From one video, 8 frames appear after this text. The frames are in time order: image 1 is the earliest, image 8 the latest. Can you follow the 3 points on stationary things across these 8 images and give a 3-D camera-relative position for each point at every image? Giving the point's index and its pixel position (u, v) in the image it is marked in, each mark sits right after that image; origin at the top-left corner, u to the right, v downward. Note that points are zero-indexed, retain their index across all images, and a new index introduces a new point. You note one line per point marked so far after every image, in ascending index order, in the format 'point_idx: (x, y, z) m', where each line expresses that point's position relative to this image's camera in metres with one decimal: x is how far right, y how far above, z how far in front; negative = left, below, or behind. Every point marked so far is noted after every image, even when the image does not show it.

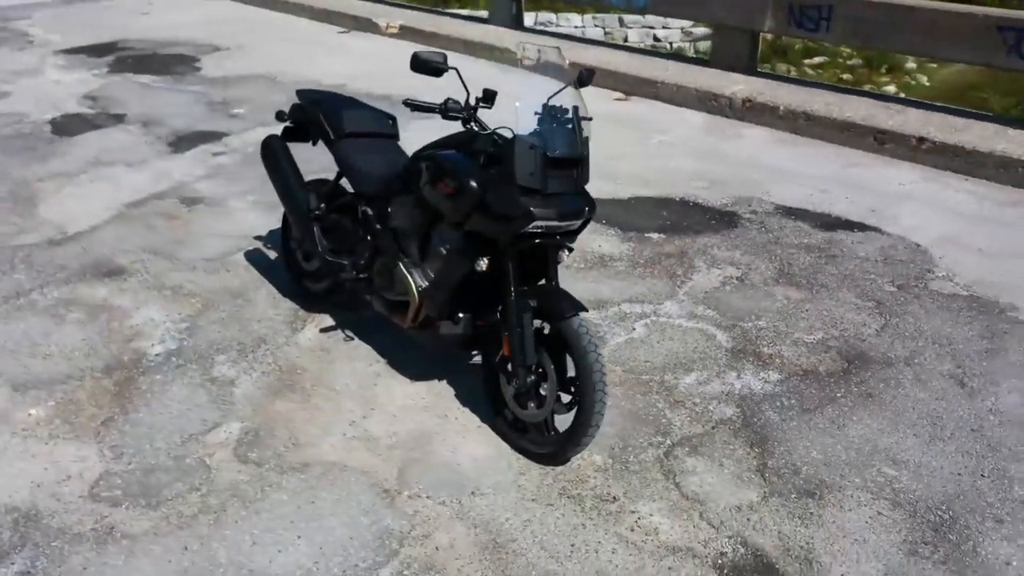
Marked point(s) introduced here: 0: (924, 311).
0: (+2.4, -0.1, +4.9) m
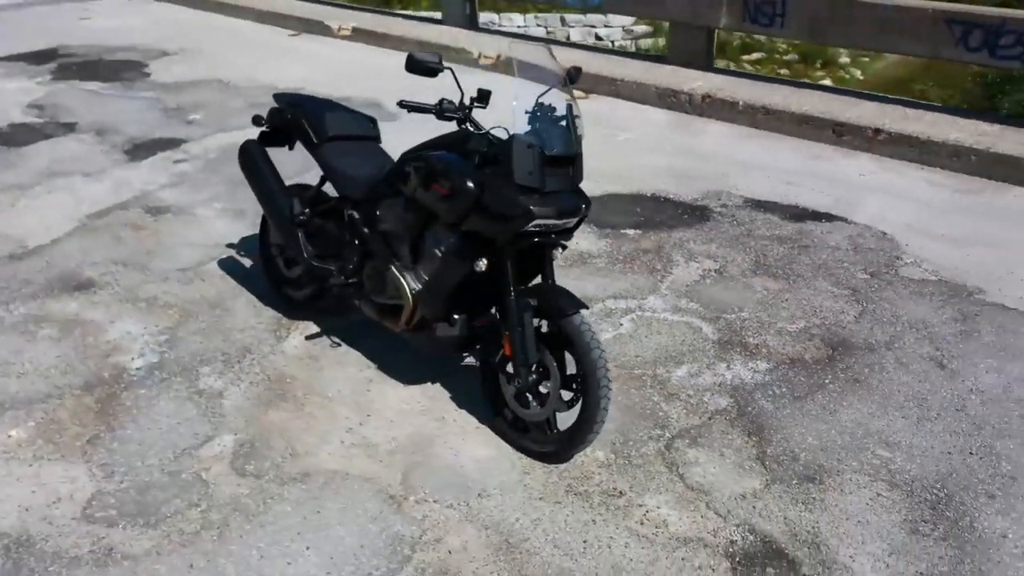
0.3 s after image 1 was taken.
0: (+2.3, 0.0, +5.0) m
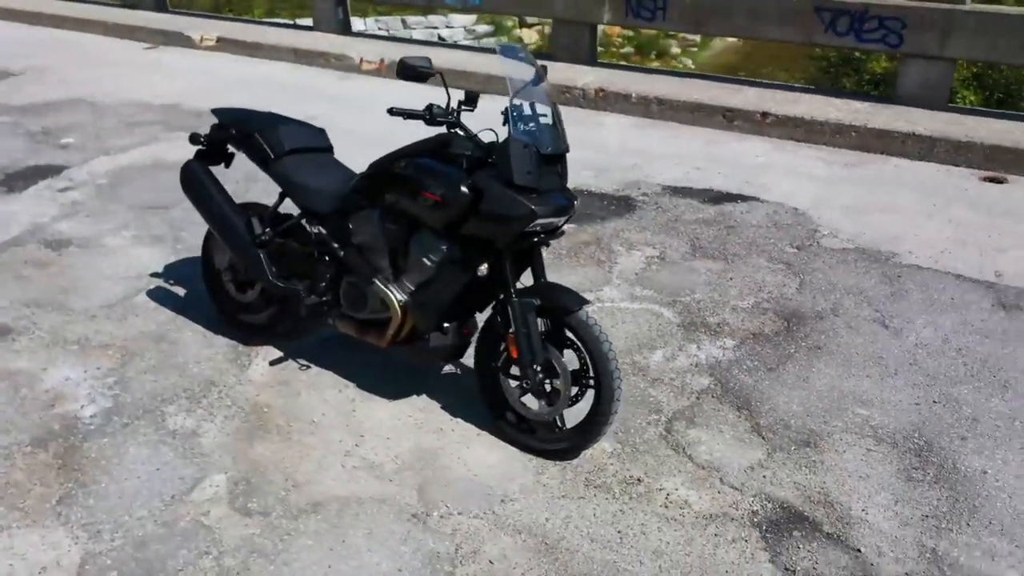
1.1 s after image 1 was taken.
0: (+2.1, +0.1, +5.4) m
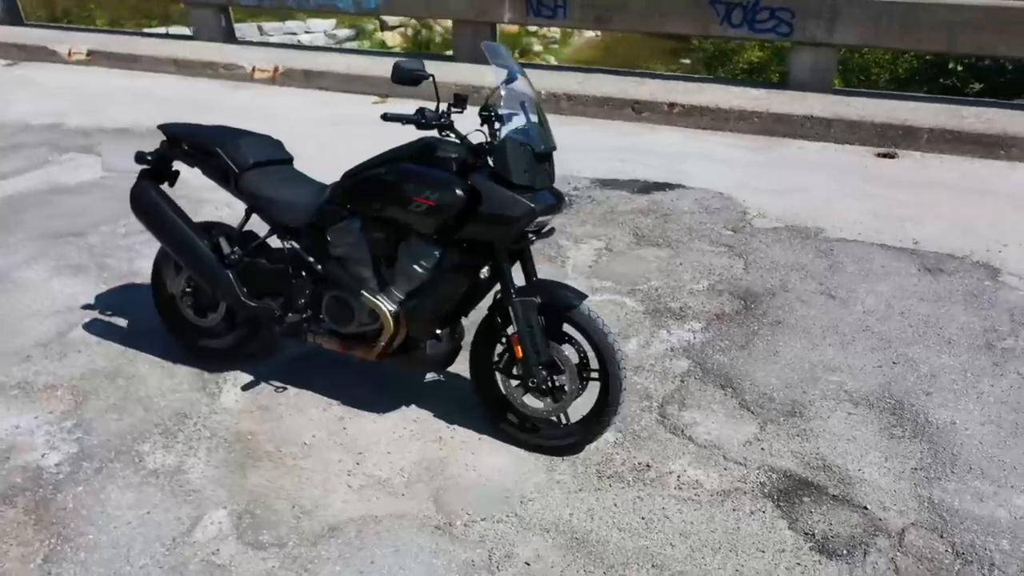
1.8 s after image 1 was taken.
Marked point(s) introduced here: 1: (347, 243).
0: (+1.7, +0.3, +5.7) m
1: (-0.8, +0.2, +3.8) m
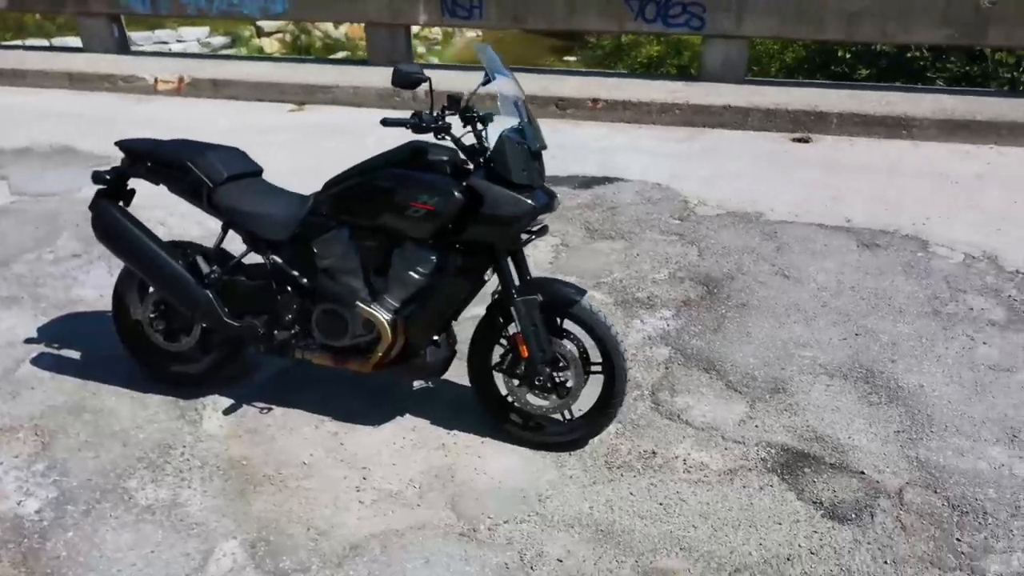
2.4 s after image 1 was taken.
0: (+1.4, +0.4, +5.9) m
1: (-0.8, +0.1, +3.7) m
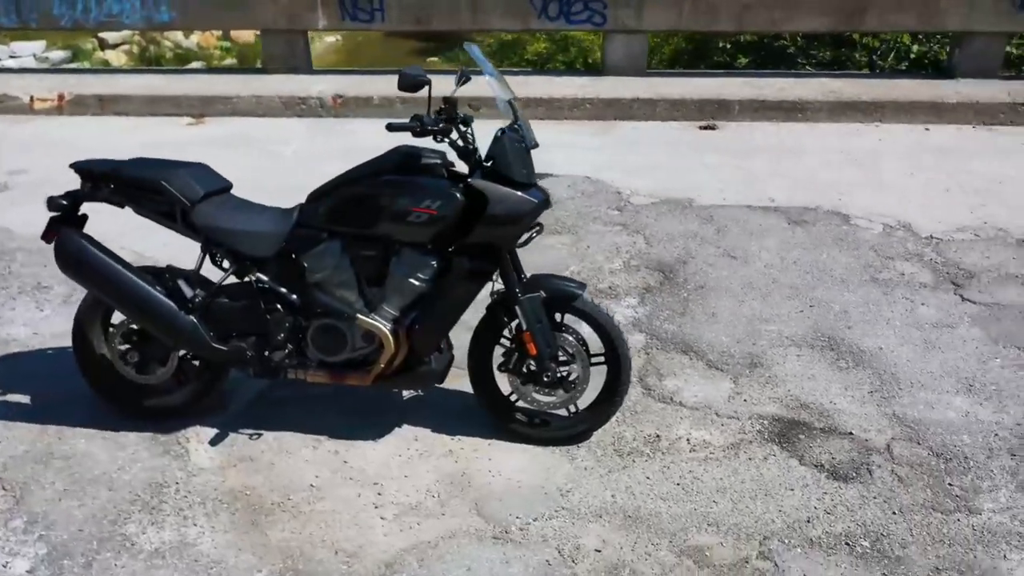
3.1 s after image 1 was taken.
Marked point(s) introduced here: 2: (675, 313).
0: (+1.0, +0.5, +6.1) m
1: (-0.8, +0.1, +3.6) m
2: (+1.0, -0.1, +4.8) m
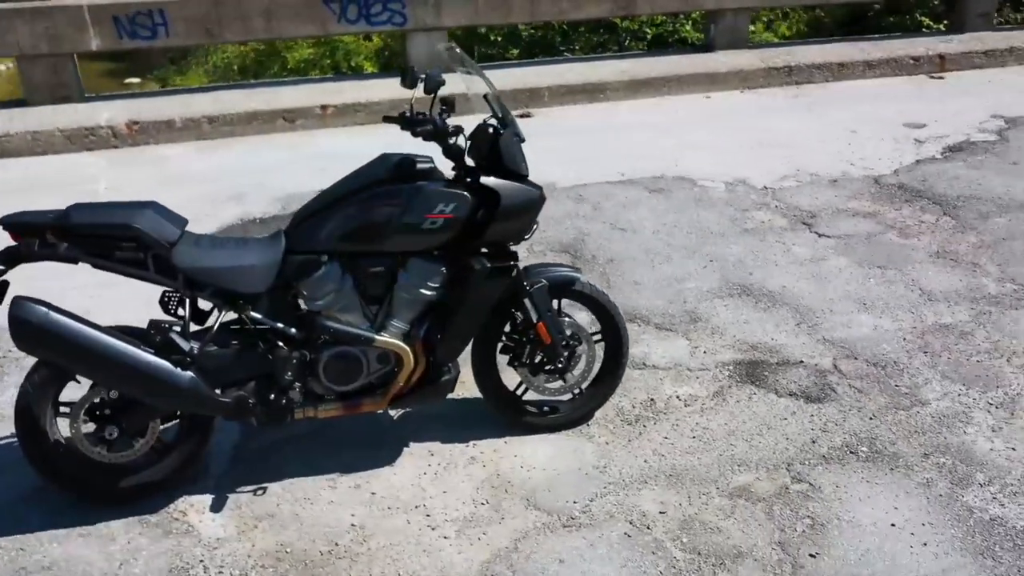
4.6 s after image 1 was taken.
0: (+0.1, +0.6, +6.3) m
1: (-0.7, 0.0, +3.3) m
2: (+0.5, 0.0, +5.1) m
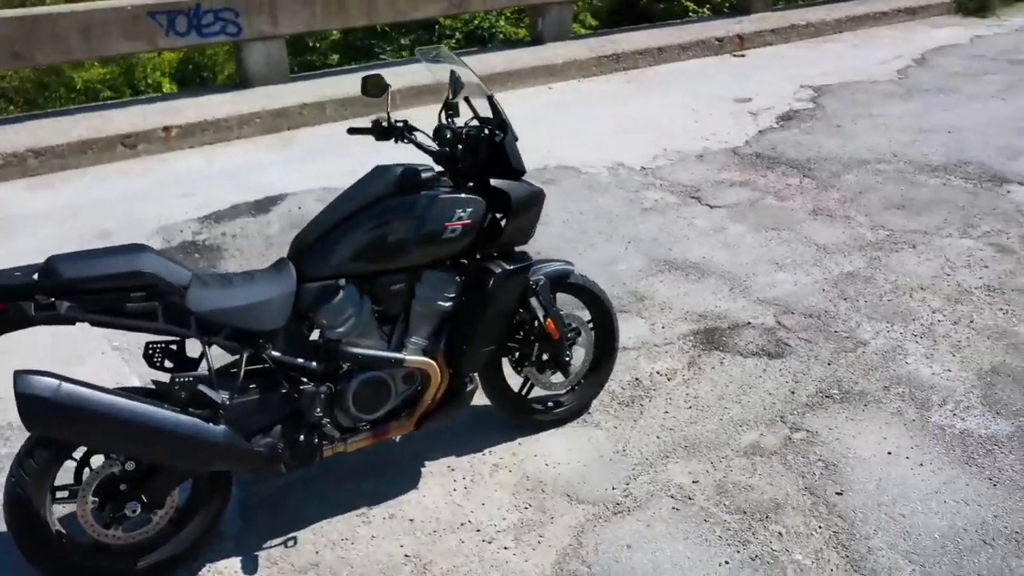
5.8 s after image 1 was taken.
0: (-0.6, +0.6, +6.2) m
1: (-0.6, -0.1, +3.1) m
2: (+0.2, 0.0, +5.1) m
